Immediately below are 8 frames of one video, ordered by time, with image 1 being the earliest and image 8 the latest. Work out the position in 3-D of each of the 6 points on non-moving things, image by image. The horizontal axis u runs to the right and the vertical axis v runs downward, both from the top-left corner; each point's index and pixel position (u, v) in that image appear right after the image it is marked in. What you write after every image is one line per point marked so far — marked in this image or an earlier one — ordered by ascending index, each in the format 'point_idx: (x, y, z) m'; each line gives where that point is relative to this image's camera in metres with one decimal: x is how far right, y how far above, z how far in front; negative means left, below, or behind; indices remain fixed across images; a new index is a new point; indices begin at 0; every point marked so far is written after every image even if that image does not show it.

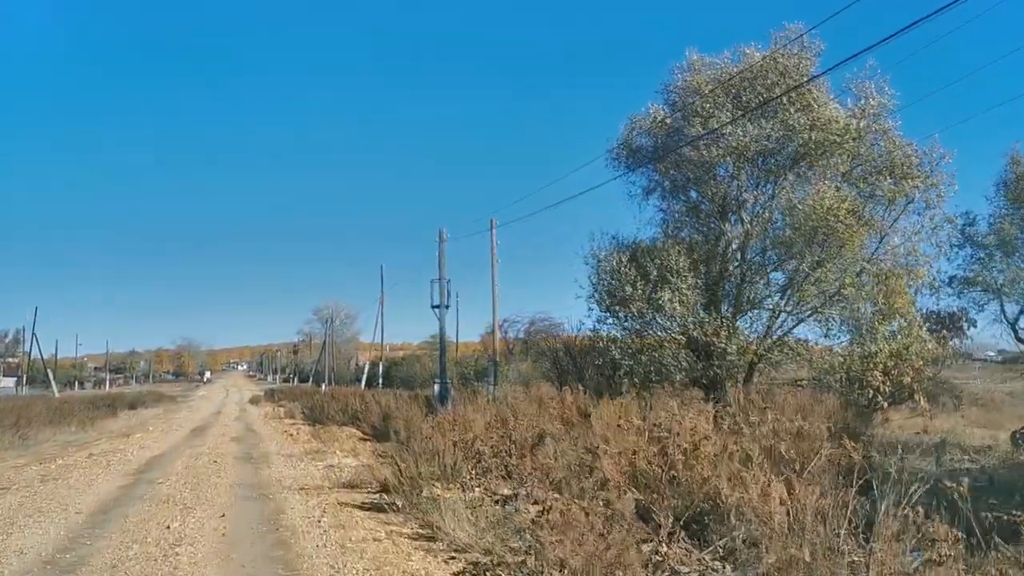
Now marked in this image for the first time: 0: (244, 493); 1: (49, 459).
0: (-4.2, -3.2, +12.2) m
1: (-11.2, -4.1, +18.7) m
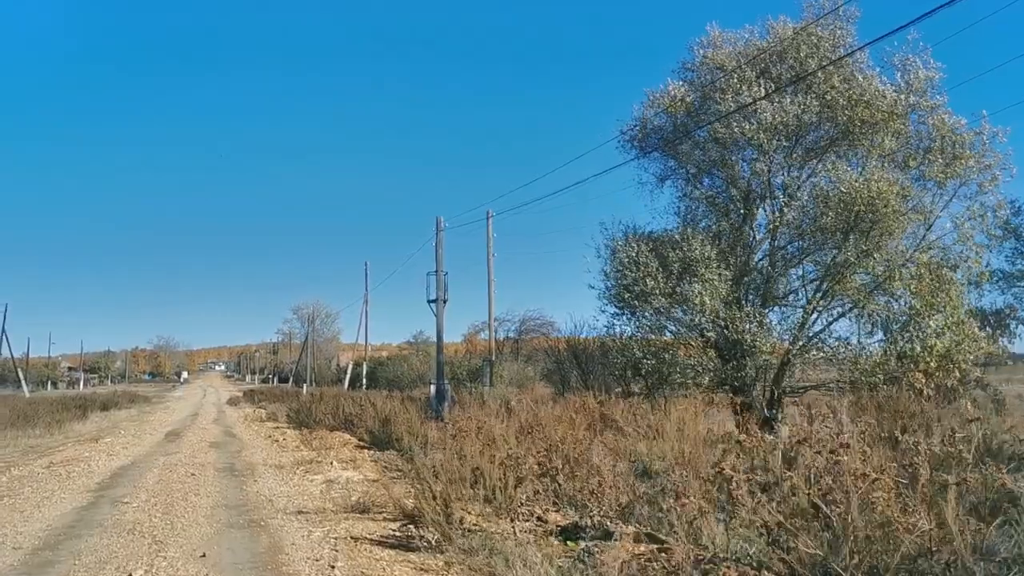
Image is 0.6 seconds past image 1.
0: (-3.6, -2.9, +9.8) m
1: (-10.7, -3.8, +16.2) m
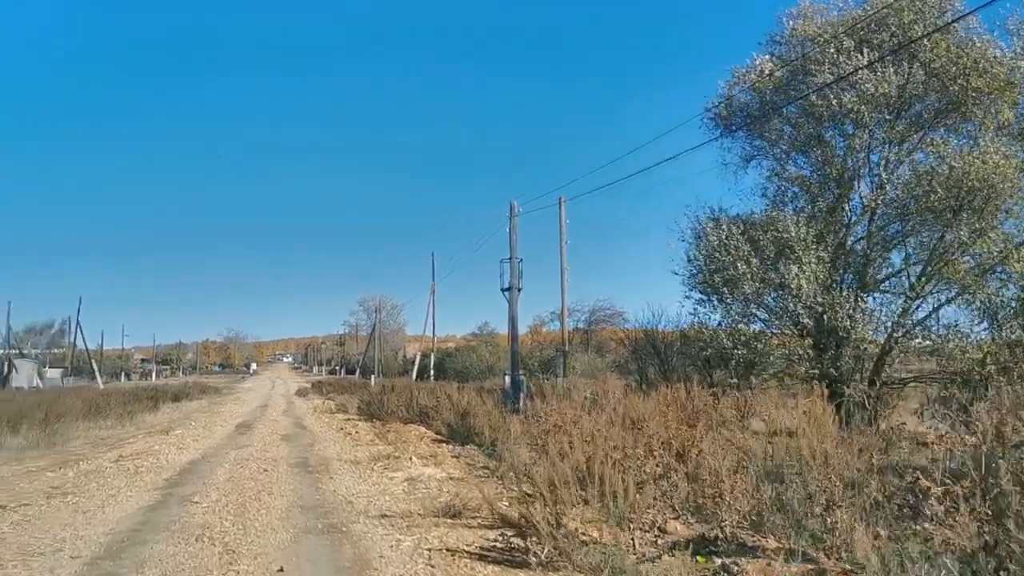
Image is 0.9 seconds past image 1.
0: (-2.3, -2.7, +8.8) m
1: (-9.0, -3.5, +15.6) m
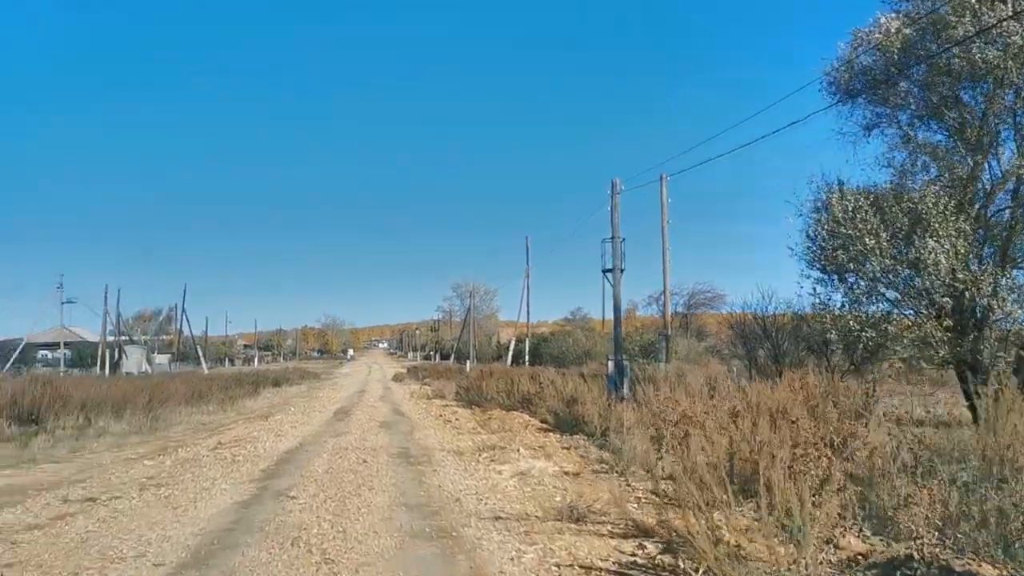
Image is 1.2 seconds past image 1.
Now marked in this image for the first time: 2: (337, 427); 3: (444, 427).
0: (-1.0, -2.4, +7.8) m
1: (-6.8, -3.2, +15.4) m
2: (-4.1, -3.2, +18.1) m
3: (-1.4, -2.9, +16.3) m
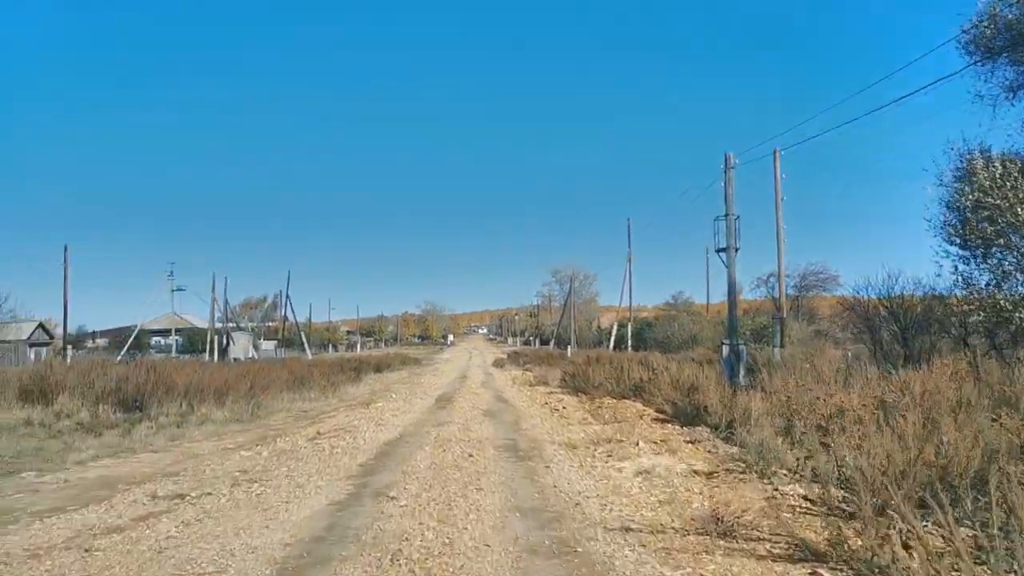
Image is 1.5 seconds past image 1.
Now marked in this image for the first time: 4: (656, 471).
0: (+0.2, -2.1, +6.6) m
1: (-4.7, -2.8, +14.9) m
2: (-1.7, -2.8, +17.3) m
3: (+0.8, -2.5, +15.1) m
4: (+1.8, -2.3, +9.5) m
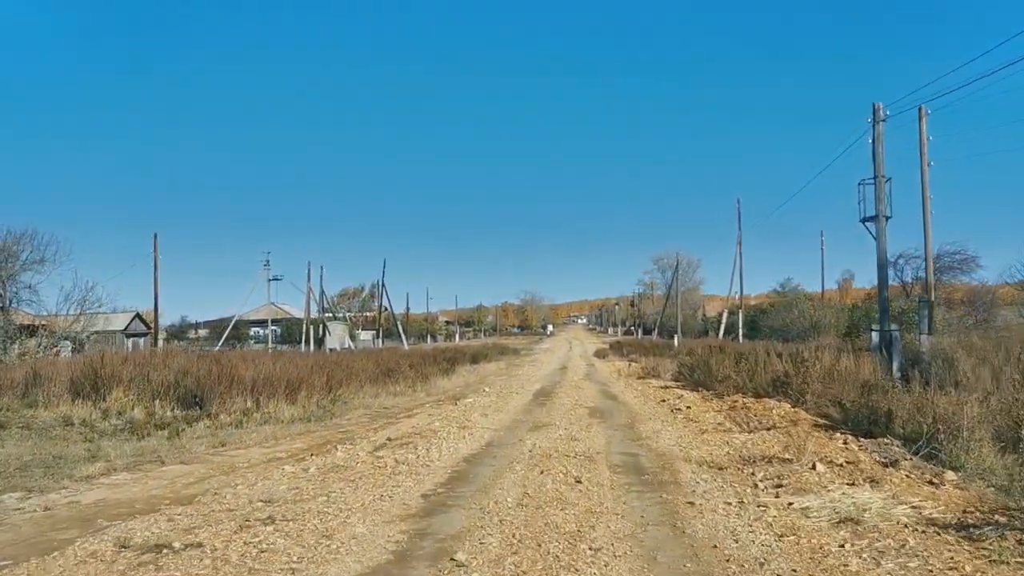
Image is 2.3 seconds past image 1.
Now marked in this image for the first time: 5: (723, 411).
0: (+0.9, -1.8, +3.7) m
1: (-2.9, -2.4, +12.5) m
2: (+0.4, -2.4, +14.4) m
3: (+2.5, -2.1, +12.0) m
4: (+2.9, -1.8, +6.3) m
5: (+3.5, -2.0, +12.8) m
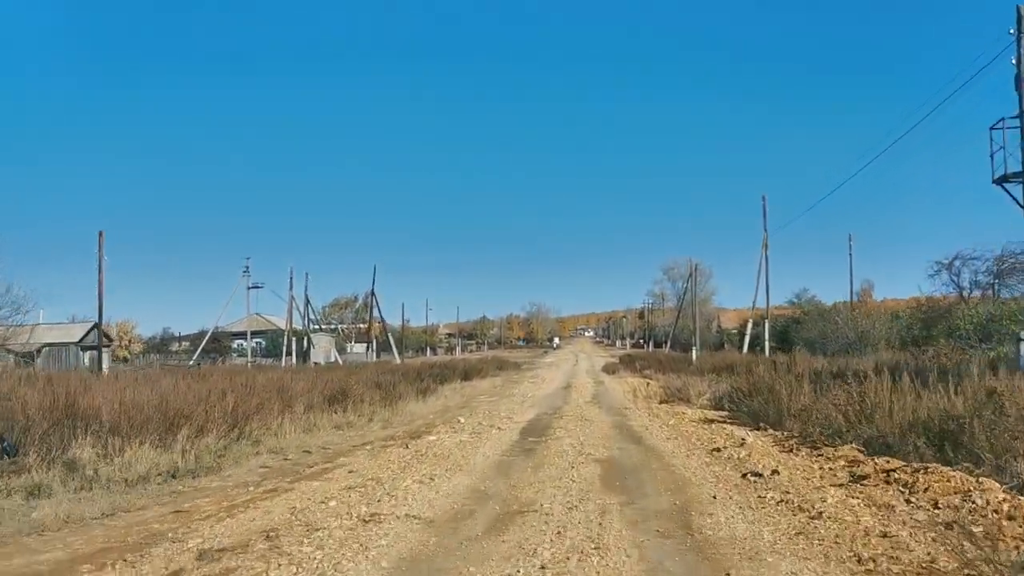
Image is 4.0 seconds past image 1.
0: (+0.4, -1.4, -2.1) m
1: (-3.3, -2.2, +6.7) m
2: (-0.1, -2.2, +8.7) m
3: (+2.1, -1.8, +6.2) m
4: (+2.4, -1.5, +0.6) m
5: (+3.0, -1.7, +7.0) m
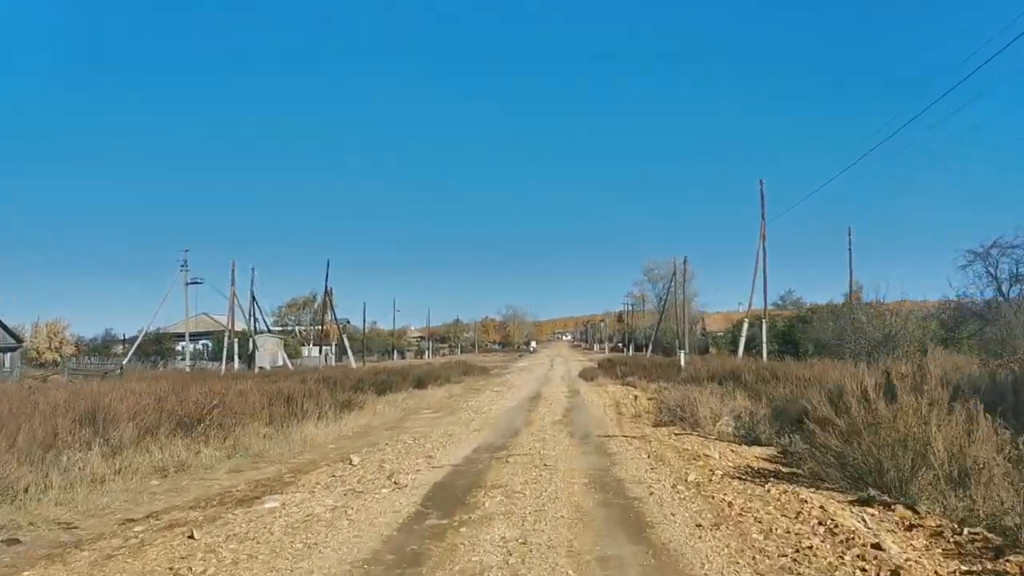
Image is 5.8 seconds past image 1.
0: (-0.2, -0.8, -8.1) m
1: (-4.2, -1.6, +0.6) m
2: (-0.9, -1.6, +2.6) m
3: (+1.3, -1.3, +0.2) m
4: (+1.7, -0.9, -5.4) m
5: (+2.2, -1.2, +1.0) m
